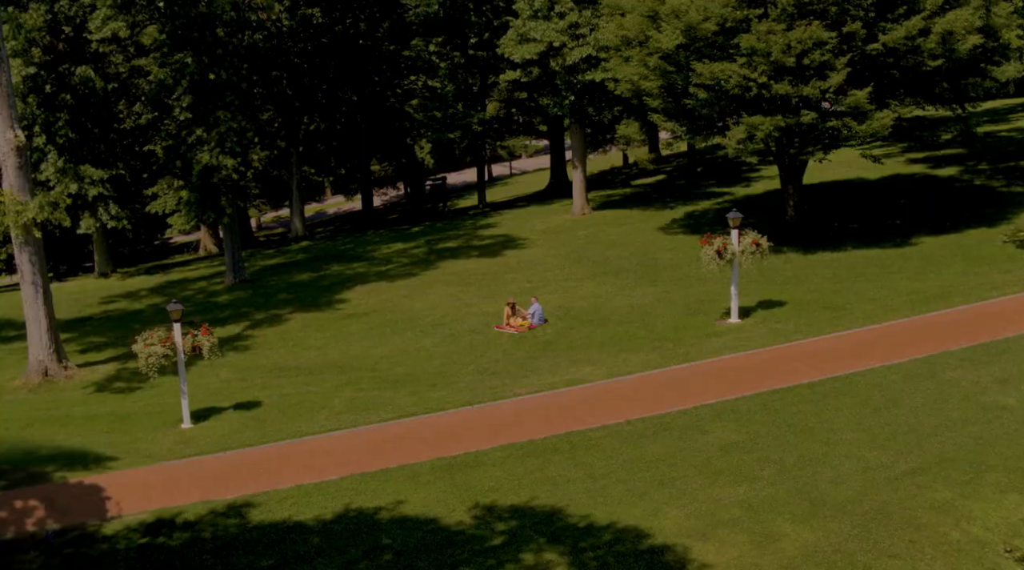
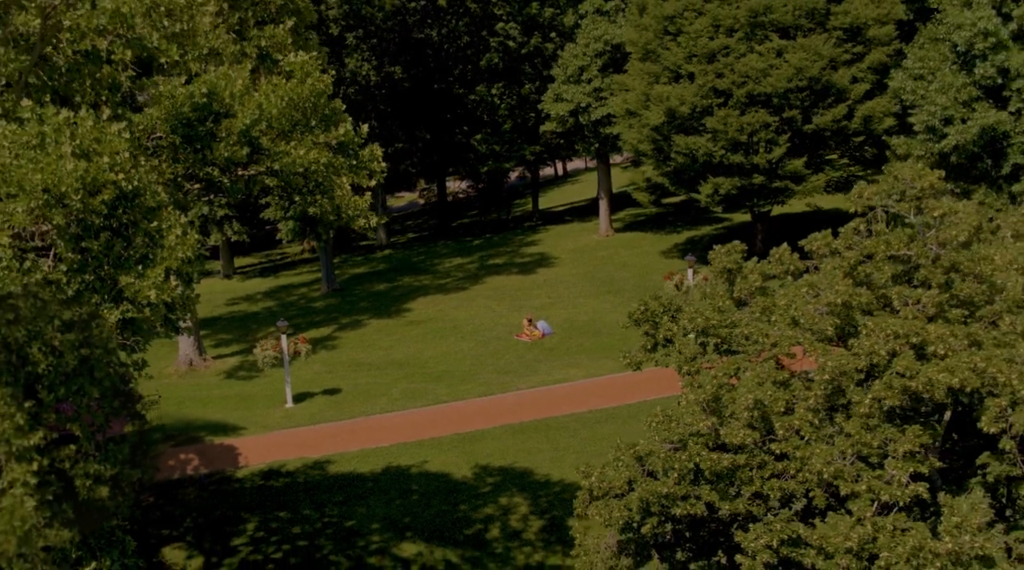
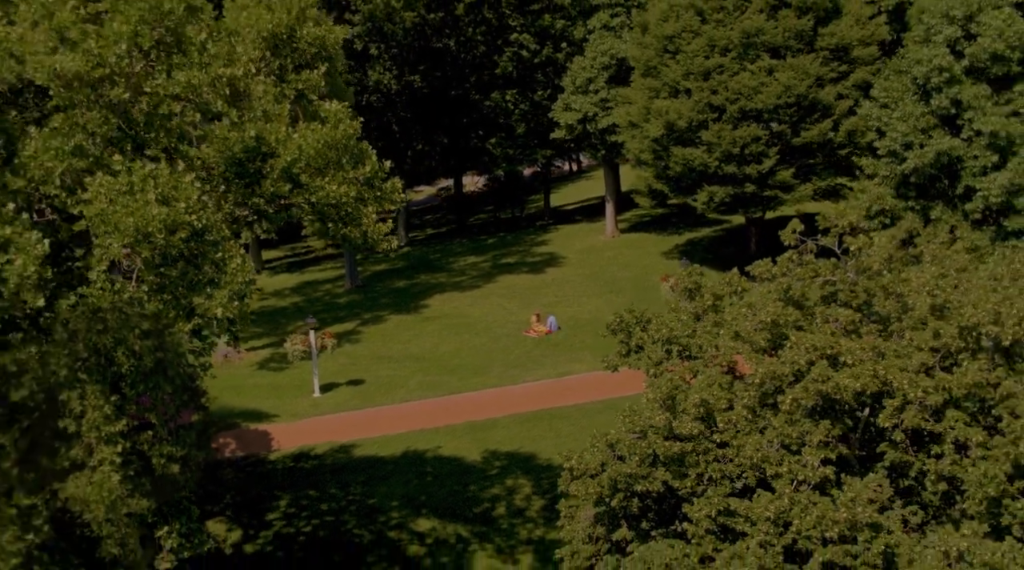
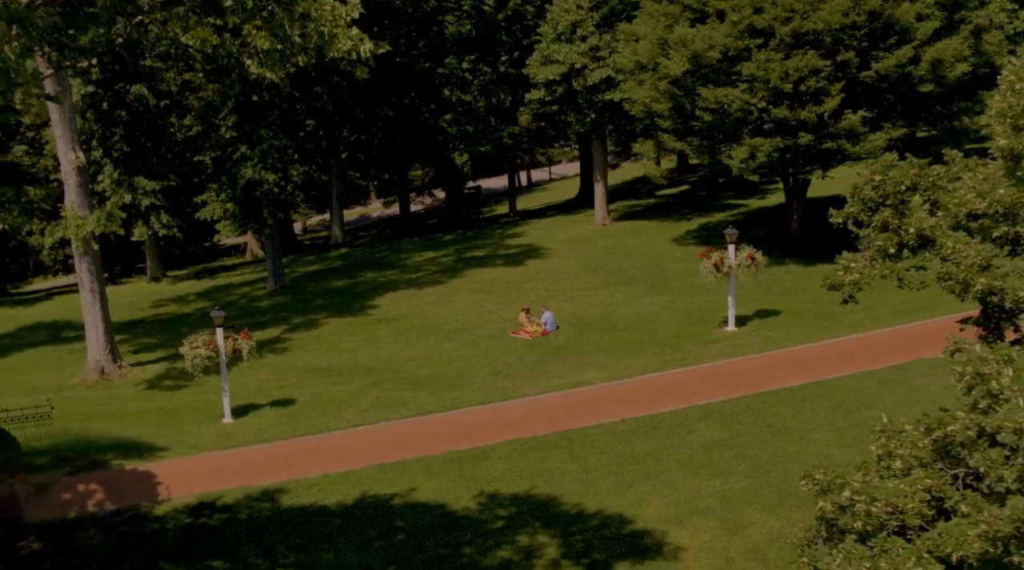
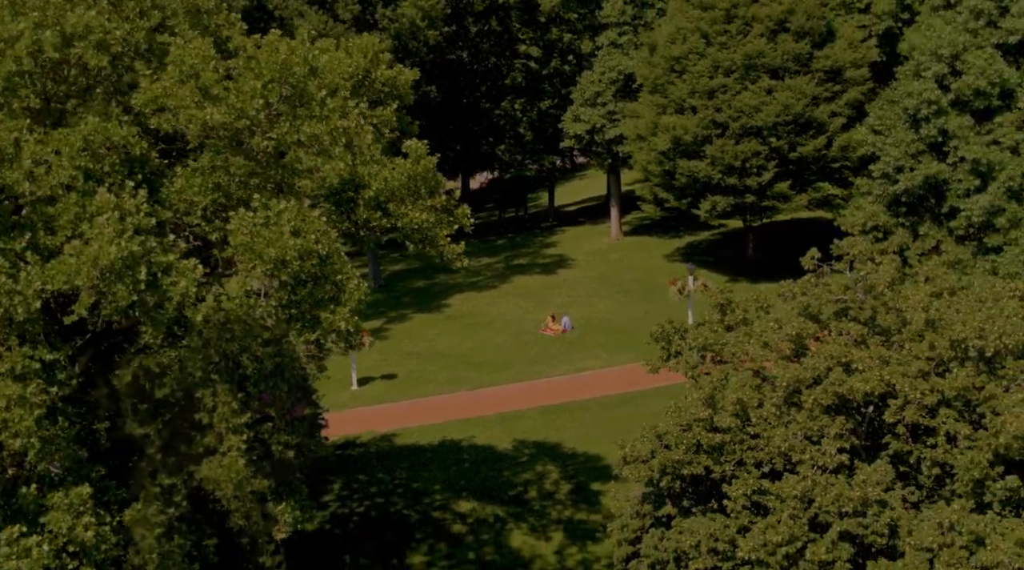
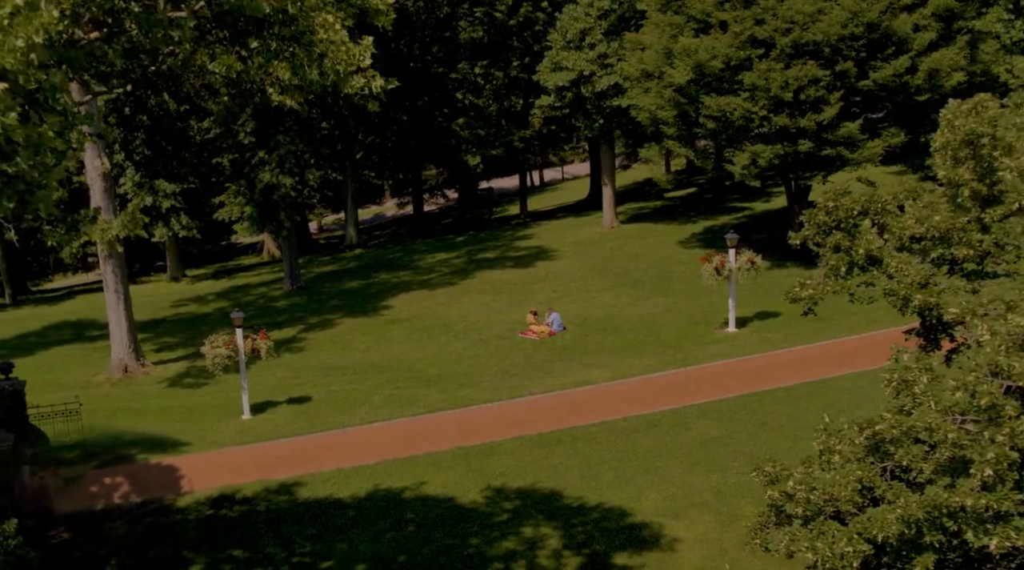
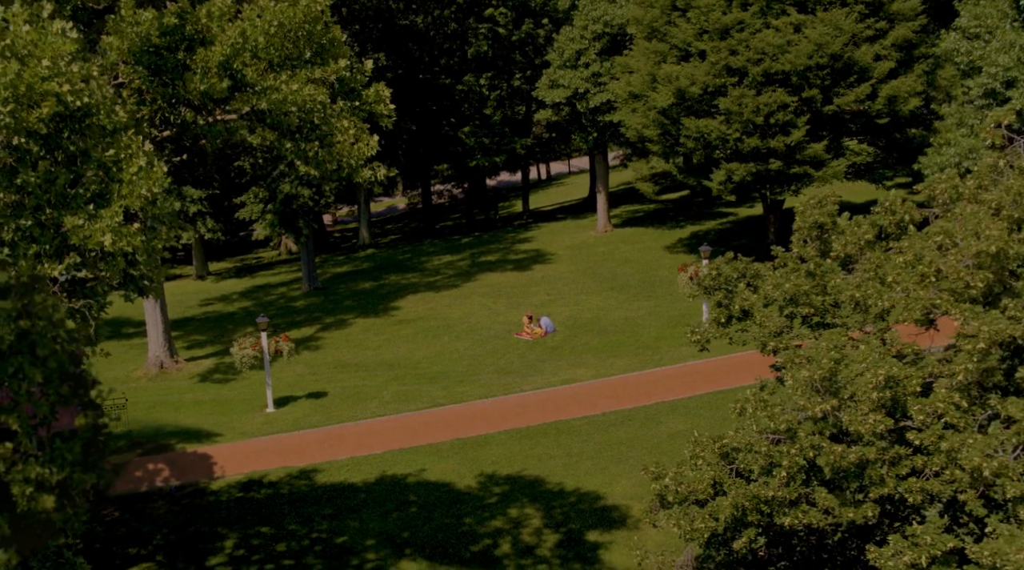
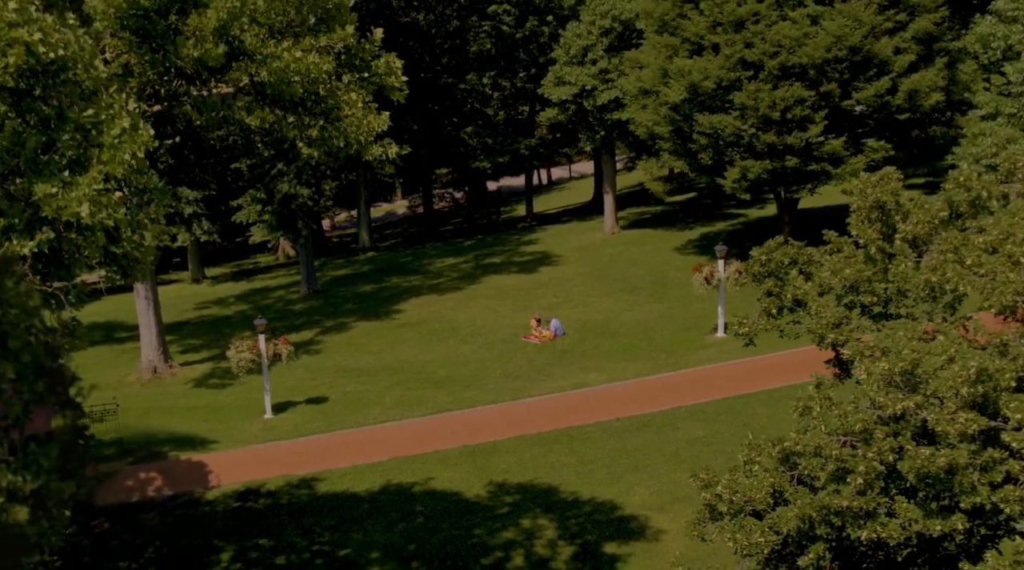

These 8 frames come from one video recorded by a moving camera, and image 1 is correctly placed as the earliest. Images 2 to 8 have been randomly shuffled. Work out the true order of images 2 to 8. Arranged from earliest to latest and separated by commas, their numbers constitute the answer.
4, 6, 8, 7, 2, 3, 5
